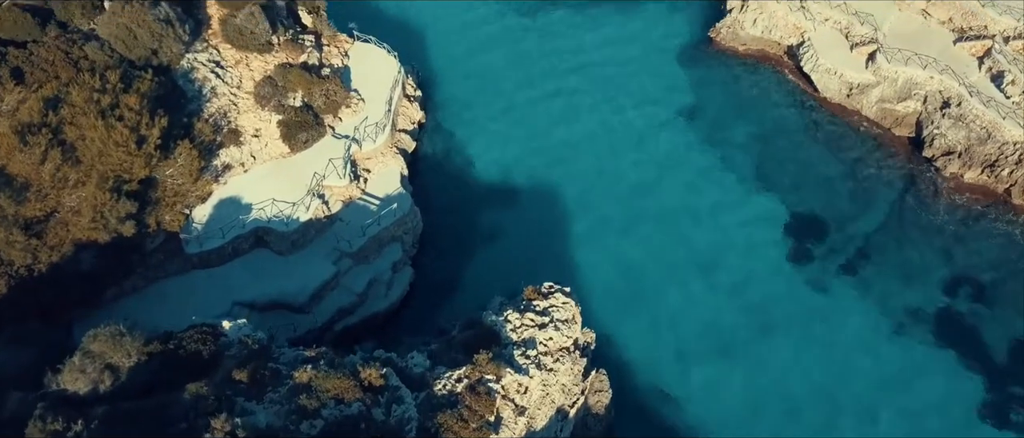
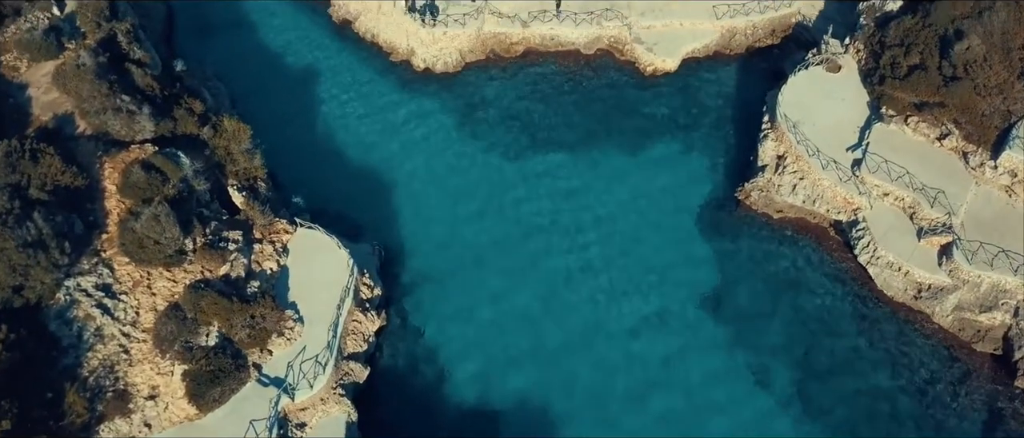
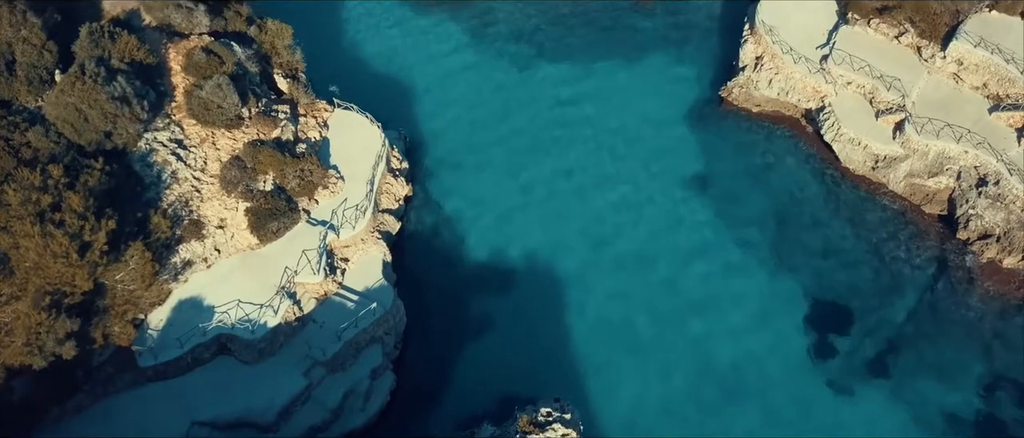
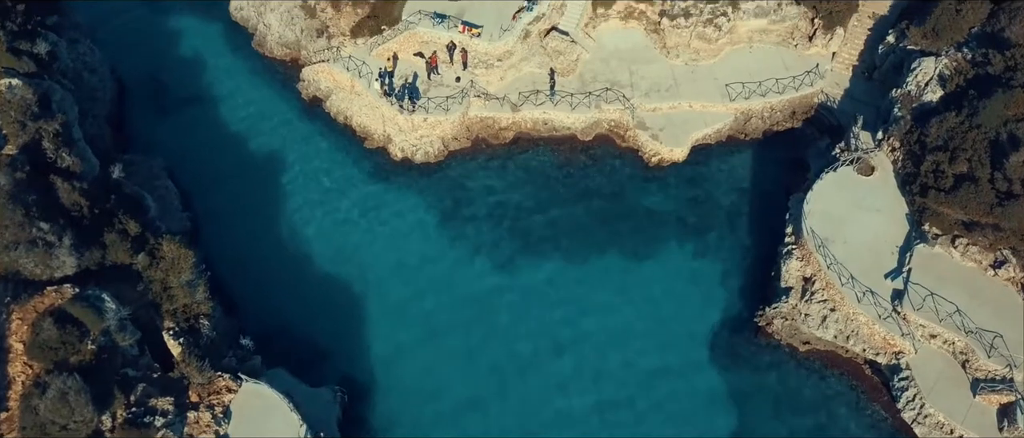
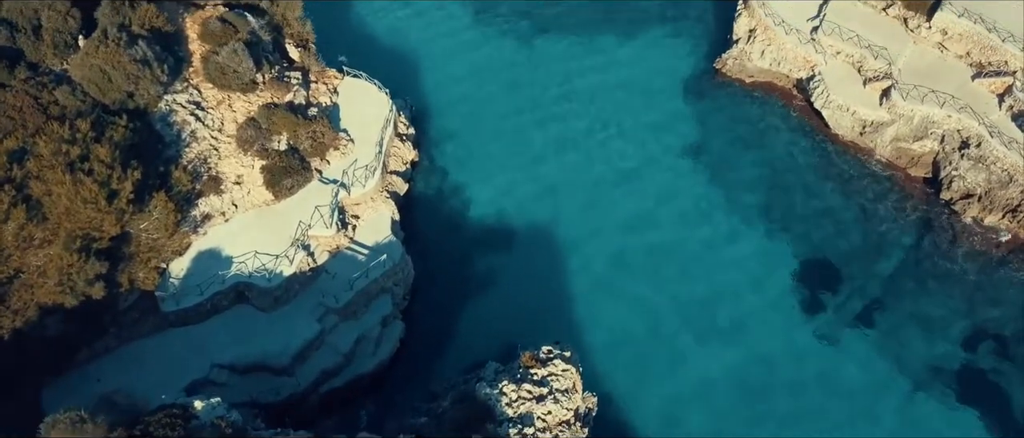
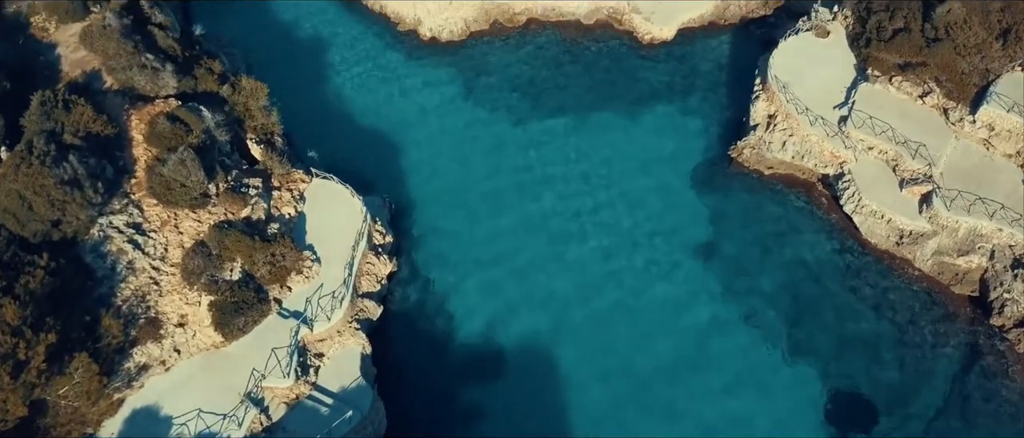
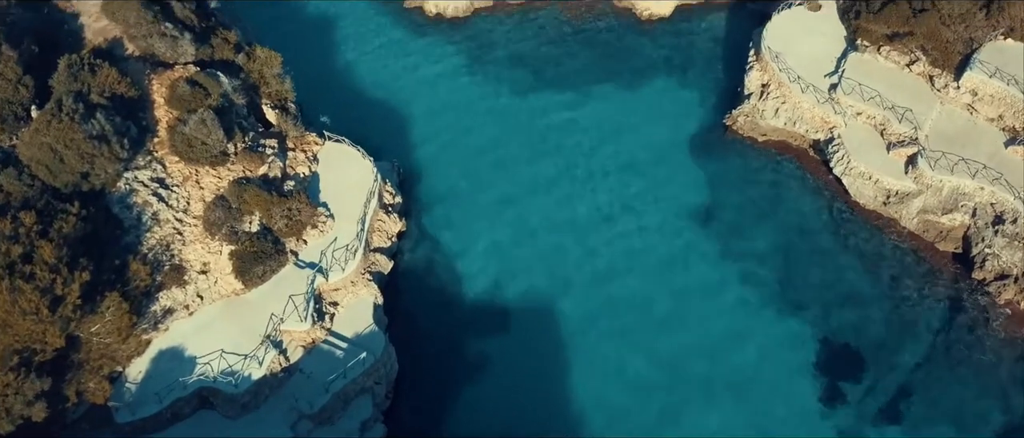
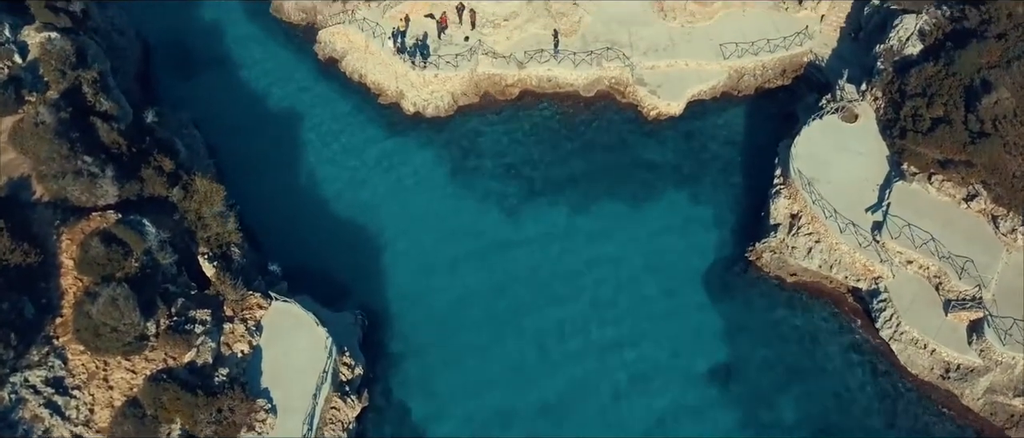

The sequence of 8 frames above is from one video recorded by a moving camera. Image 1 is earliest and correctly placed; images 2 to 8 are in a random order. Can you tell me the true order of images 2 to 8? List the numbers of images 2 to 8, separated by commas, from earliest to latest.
5, 3, 7, 6, 2, 8, 4
